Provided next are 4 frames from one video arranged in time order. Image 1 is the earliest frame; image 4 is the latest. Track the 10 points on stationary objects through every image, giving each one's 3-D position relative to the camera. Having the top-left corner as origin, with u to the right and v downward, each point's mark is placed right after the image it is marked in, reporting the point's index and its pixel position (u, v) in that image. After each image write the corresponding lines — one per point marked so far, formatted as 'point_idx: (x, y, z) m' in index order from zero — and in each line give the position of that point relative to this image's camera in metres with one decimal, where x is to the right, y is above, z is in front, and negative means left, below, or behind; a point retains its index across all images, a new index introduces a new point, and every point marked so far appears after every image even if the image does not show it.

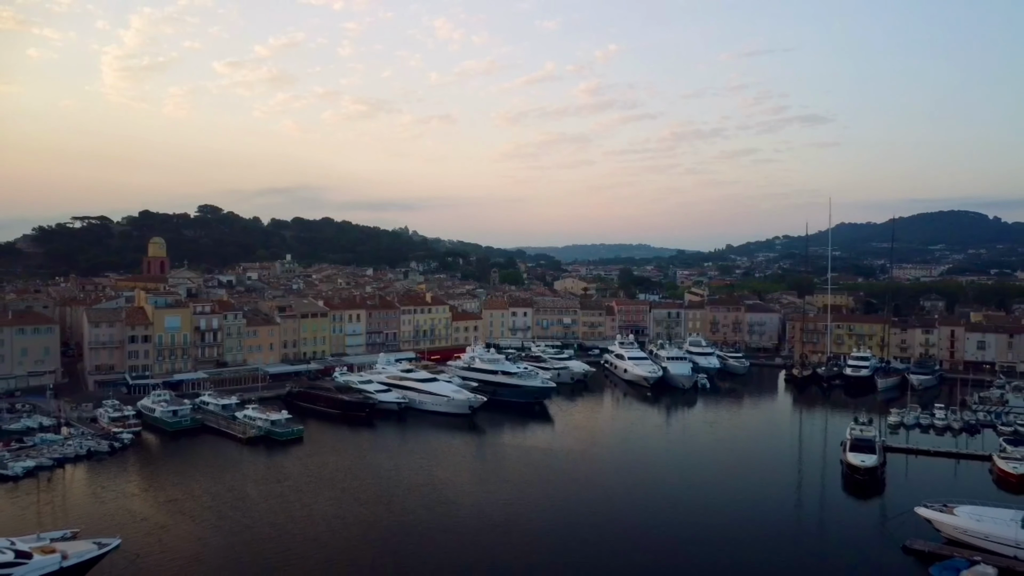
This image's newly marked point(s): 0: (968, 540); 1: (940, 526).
0: (+9.3, -5.2, +15.1) m
1: (+9.0, -5.0, +15.4) m
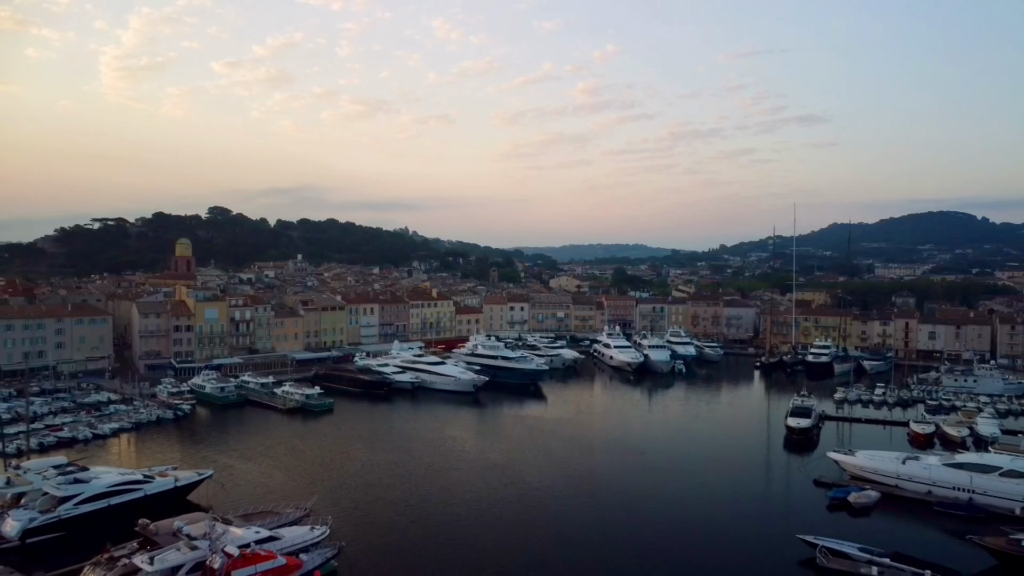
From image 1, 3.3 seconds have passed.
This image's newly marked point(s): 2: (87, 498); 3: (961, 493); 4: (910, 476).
0: (+9.3, -4.9, +19.4) m
1: (+9.0, -4.8, +19.8) m
2: (-9.0, -4.4, +15.6) m
3: (+10.9, -5.0, +17.8) m
4: (+10.0, -4.7, +18.5) m
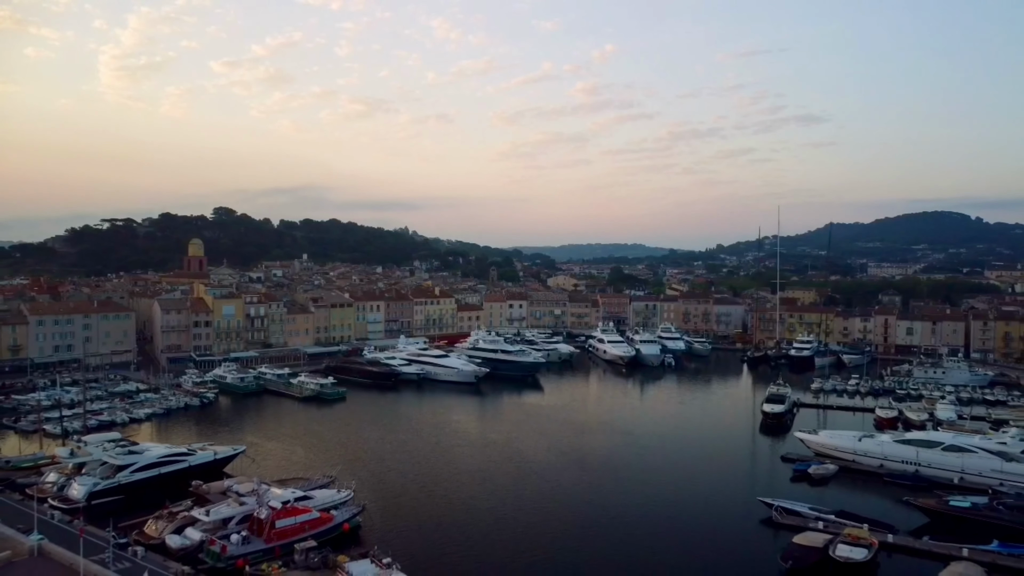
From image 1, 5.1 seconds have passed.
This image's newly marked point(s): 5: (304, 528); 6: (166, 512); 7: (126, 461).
0: (+9.3, -4.8, +21.8) m
1: (+8.9, -4.7, +22.2) m
2: (-9.0, -4.3, +17.9) m
3: (+10.8, -4.9, +20.1) m
4: (+10.0, -4.6, +20.8) m
5: (-4.2, -4.8, +14.8) m
6: (-7.2, -4.7, +15.3) m
7: (-9.3, -4.2, +17.7) m
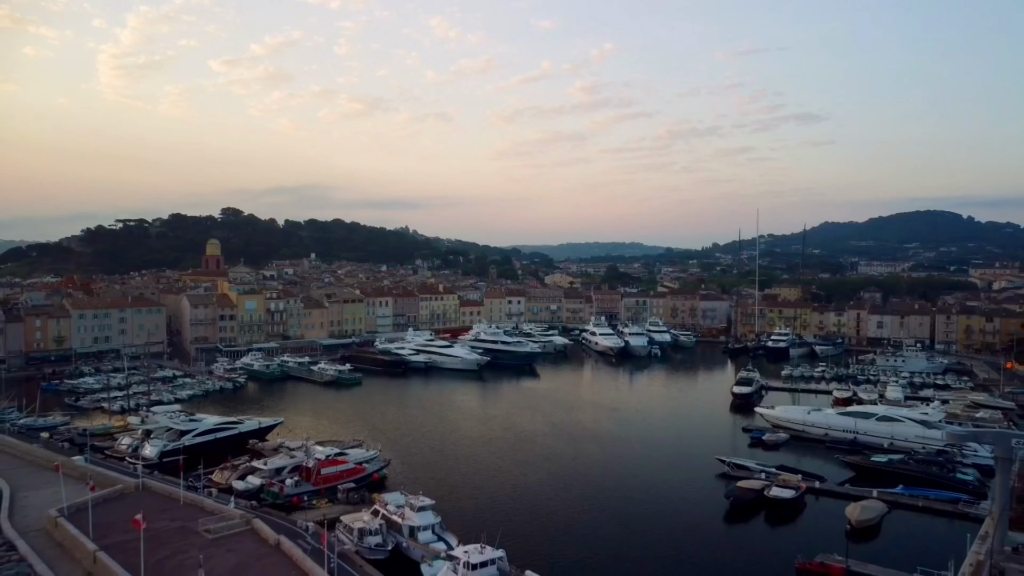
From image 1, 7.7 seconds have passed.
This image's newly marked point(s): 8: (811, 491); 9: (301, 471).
0: (+9.2, -4.7, +25.3) m
1: (+8.9, -4.5, +25.7) m
2: (-9.0, -4.2, +21.4) m
3: (+10.8, -4.7, +23.7) m
4: (+10.0, -4.5, +24.4) m
5: (-4.2, -4.7, +18.3) m
6: (-7.3, -4.5, +18.9) m
7: (-9.3, -4.0, +21.3) m
8: (+7.5, -5.1, +18.6) m
9: (-5.2, -4.5, +18.2) m
